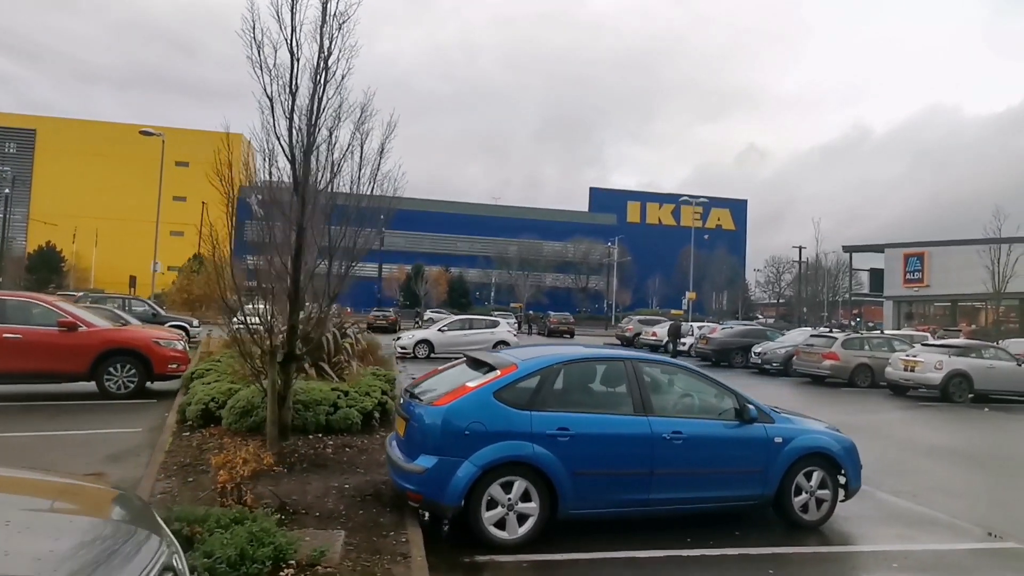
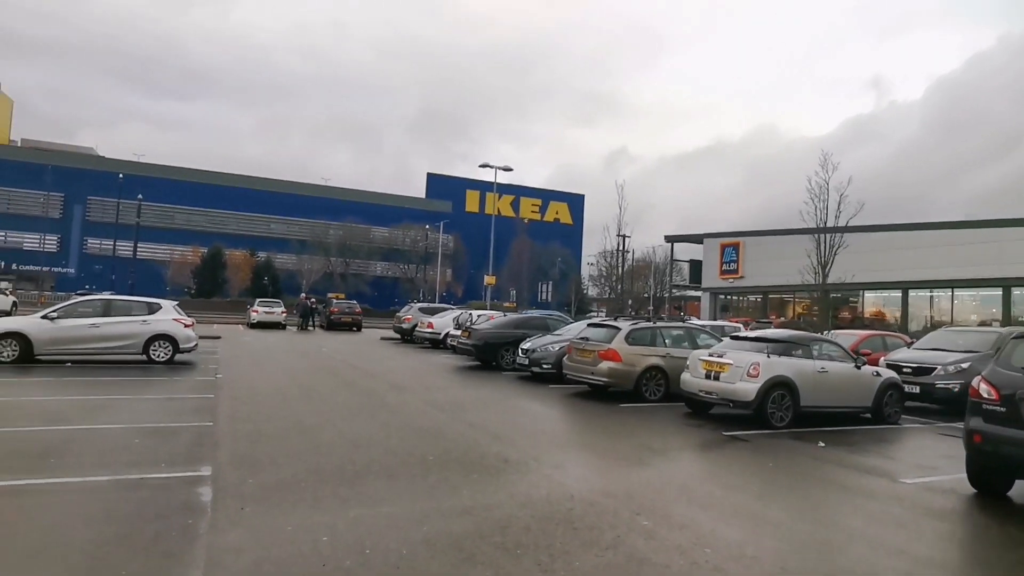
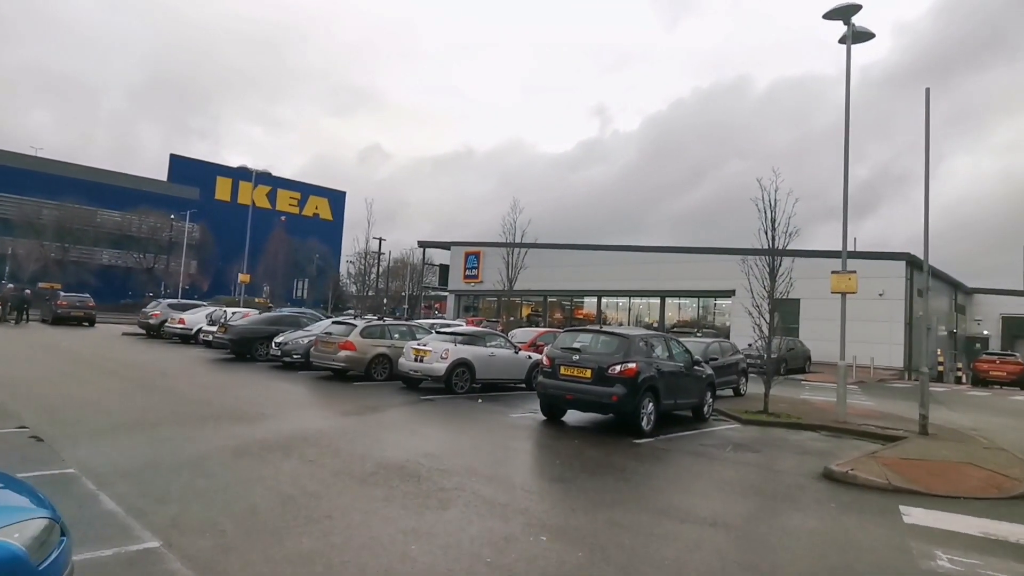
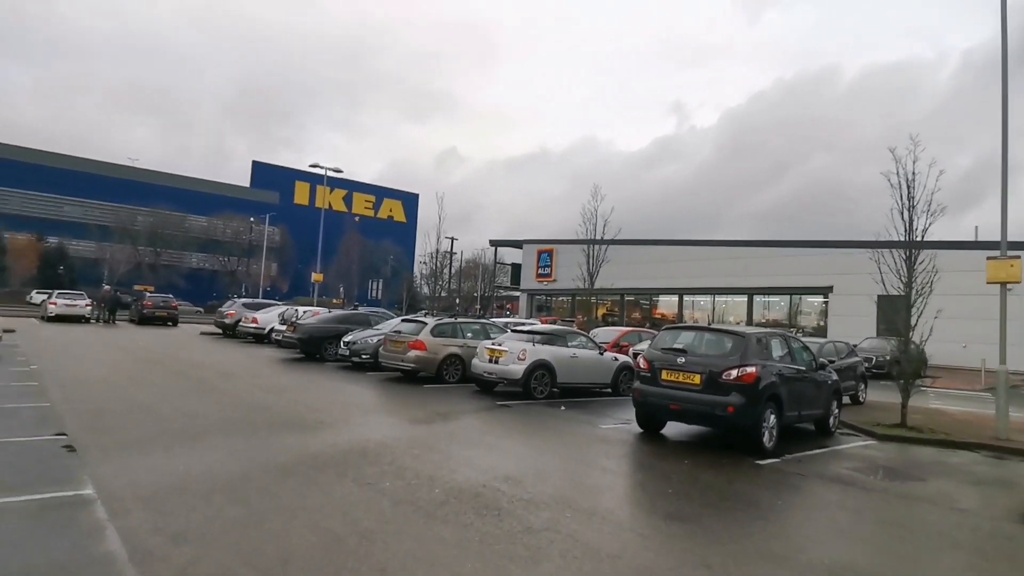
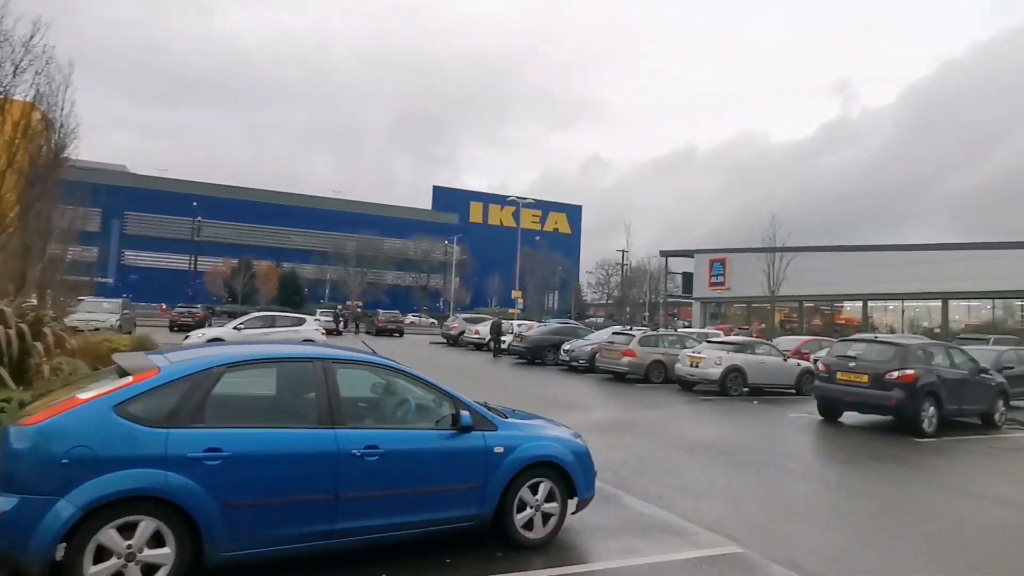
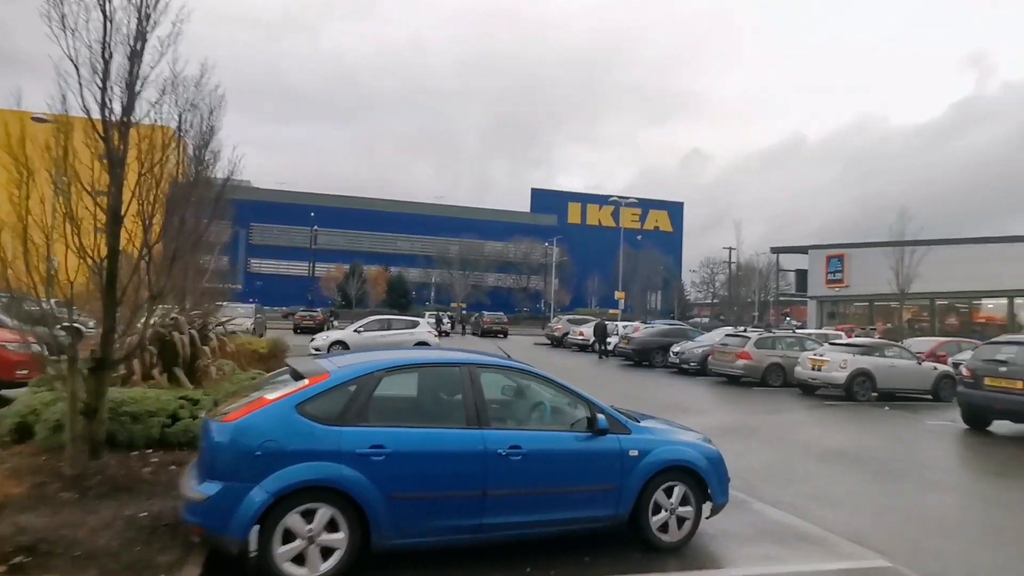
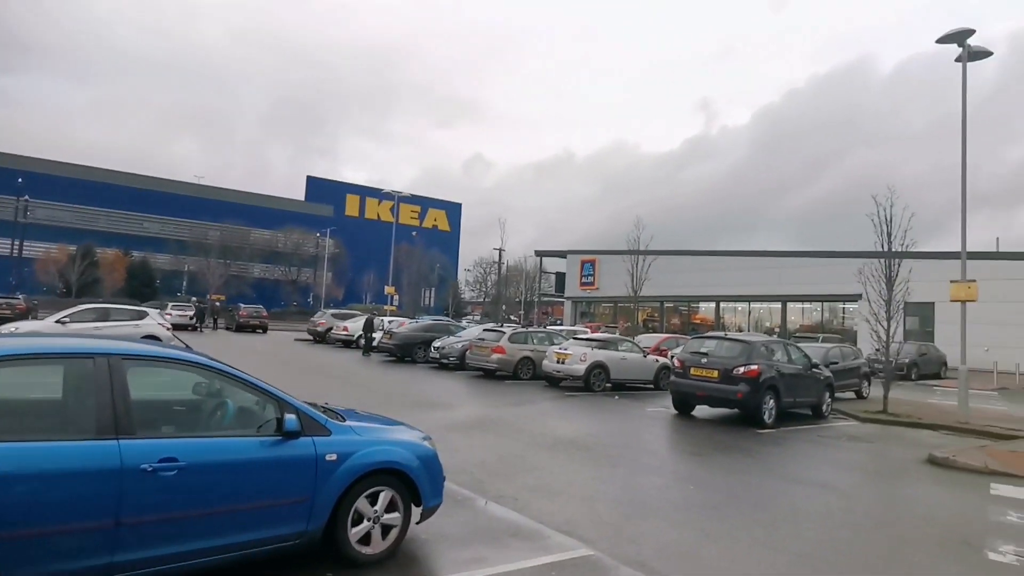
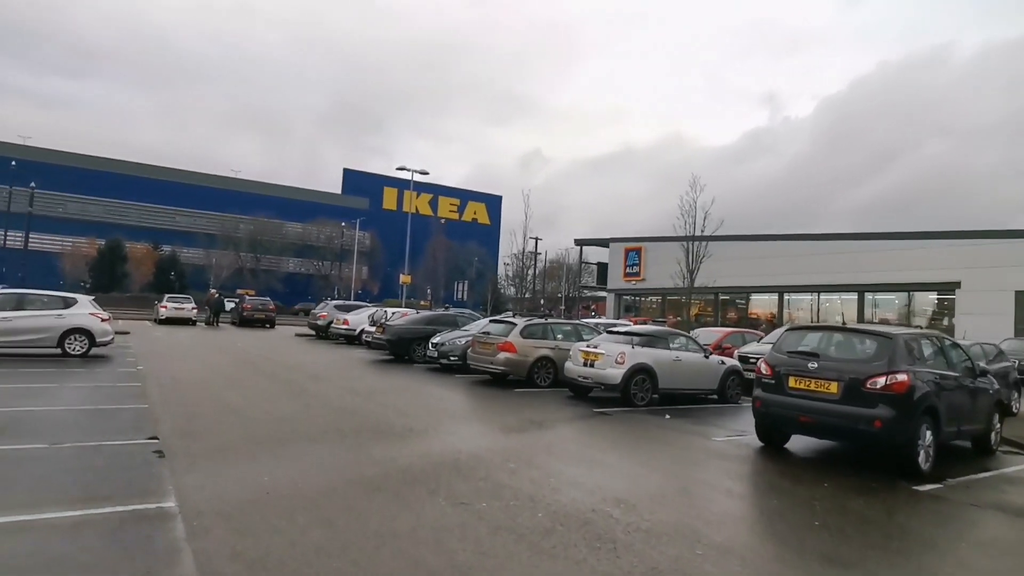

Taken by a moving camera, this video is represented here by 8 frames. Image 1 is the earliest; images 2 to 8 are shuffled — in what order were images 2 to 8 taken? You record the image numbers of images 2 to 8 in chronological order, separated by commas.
6, 5, 7, 3, 4, 8, 2
